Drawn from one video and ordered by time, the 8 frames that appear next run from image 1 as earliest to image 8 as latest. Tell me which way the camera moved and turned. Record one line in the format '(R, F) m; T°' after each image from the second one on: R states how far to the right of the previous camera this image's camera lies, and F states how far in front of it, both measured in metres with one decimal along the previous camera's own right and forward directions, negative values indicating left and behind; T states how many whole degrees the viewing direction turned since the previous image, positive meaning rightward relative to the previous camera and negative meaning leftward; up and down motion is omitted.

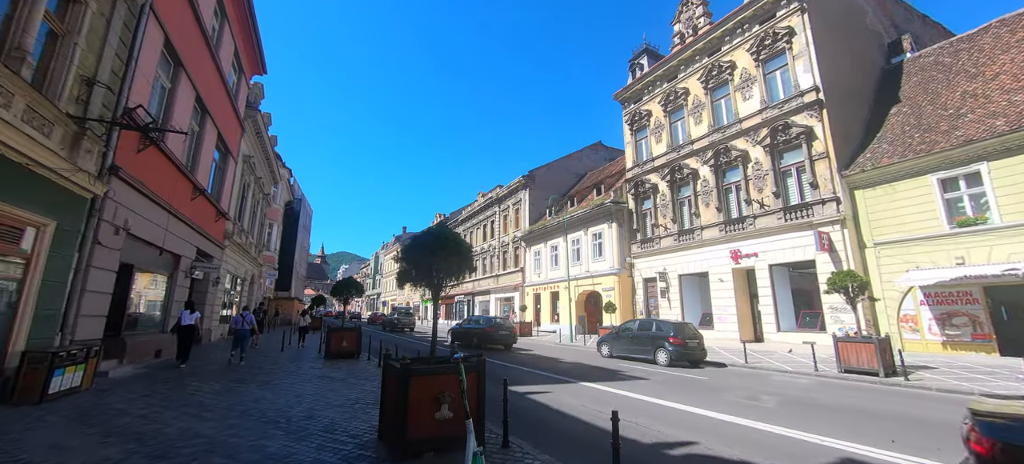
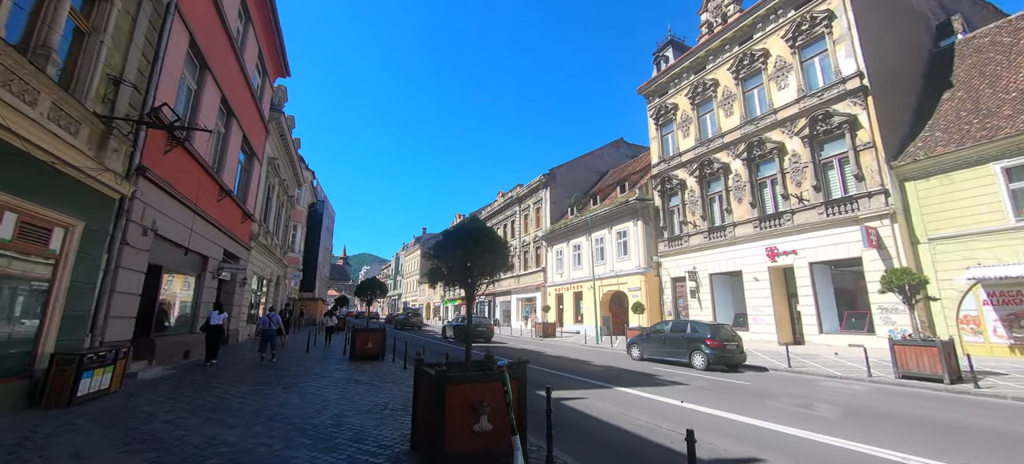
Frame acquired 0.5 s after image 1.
(-0.3, +0.4) m; -3°
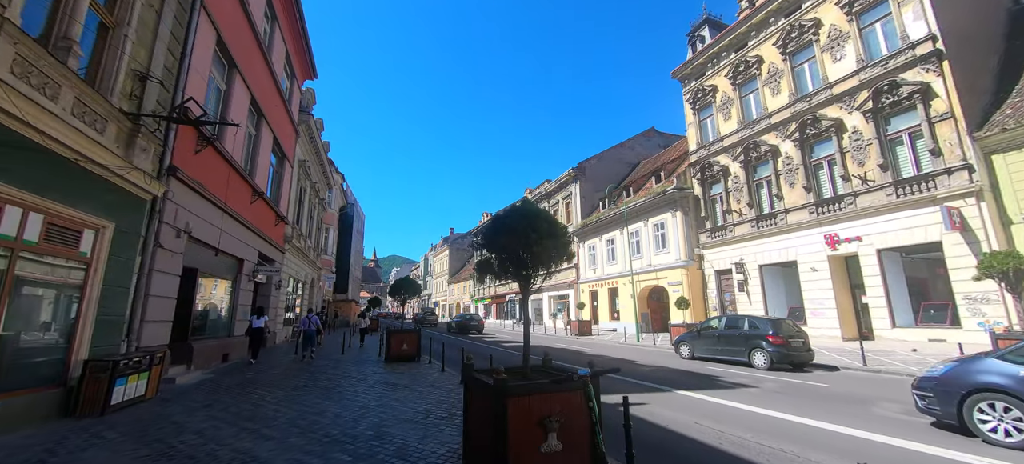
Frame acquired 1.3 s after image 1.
(-0.4, +0.7) m; -4°
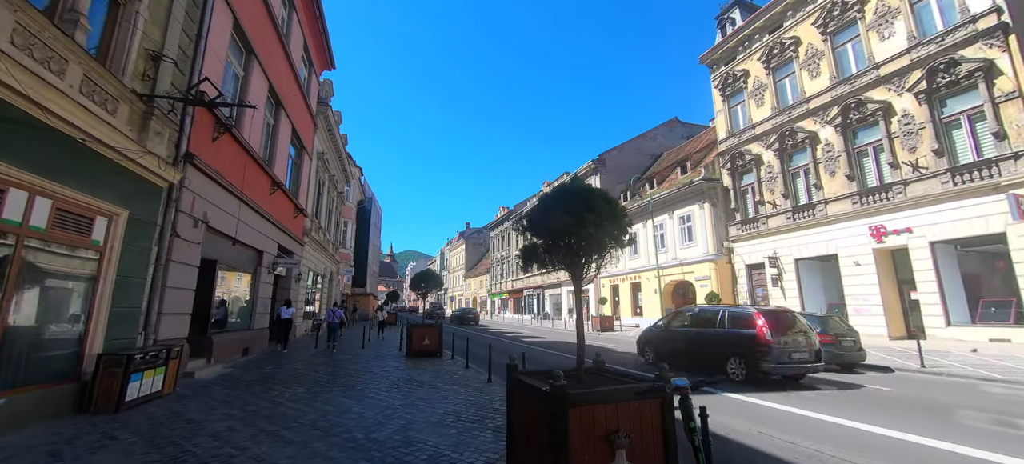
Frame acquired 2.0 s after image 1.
(-0.3, +0.6) m; -2°
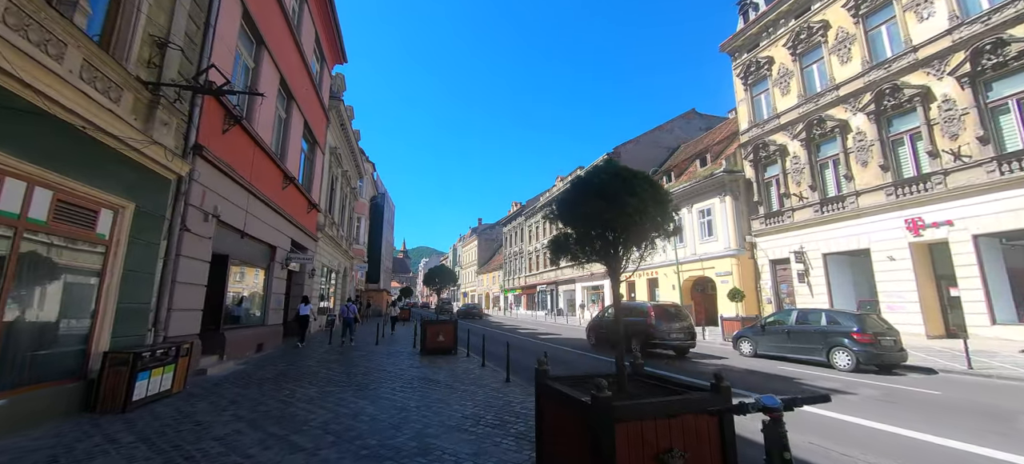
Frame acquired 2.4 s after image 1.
(-0.1, +0.4) m; -2°
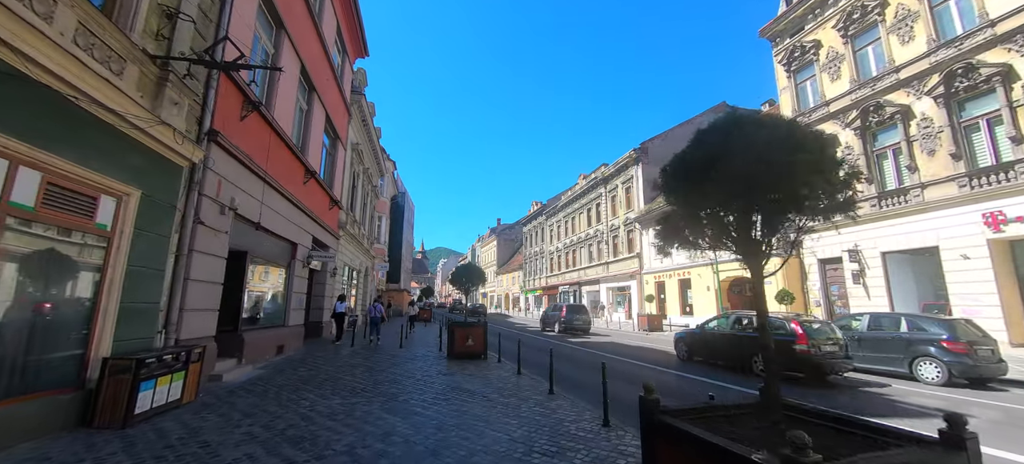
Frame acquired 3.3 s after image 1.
(-0.5, +0.9) m; -2°
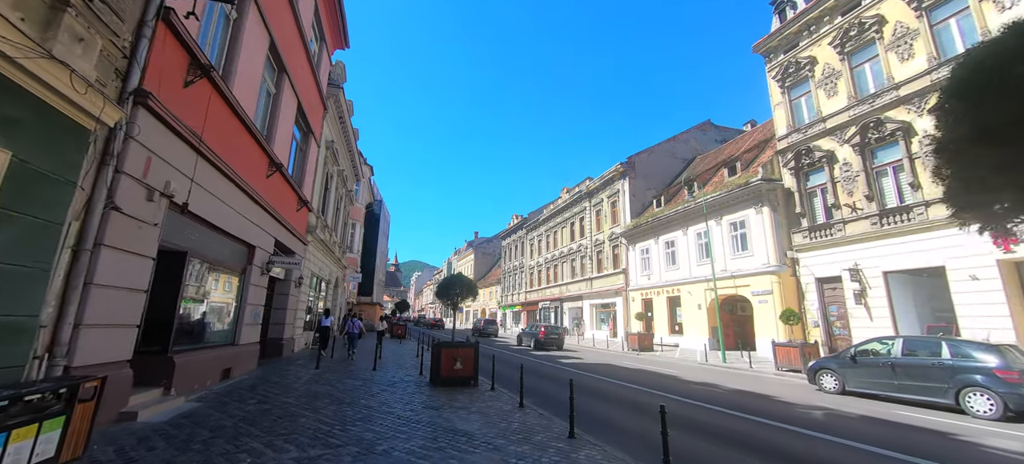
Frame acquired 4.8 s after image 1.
(-0.6, +1.5) m; +3°
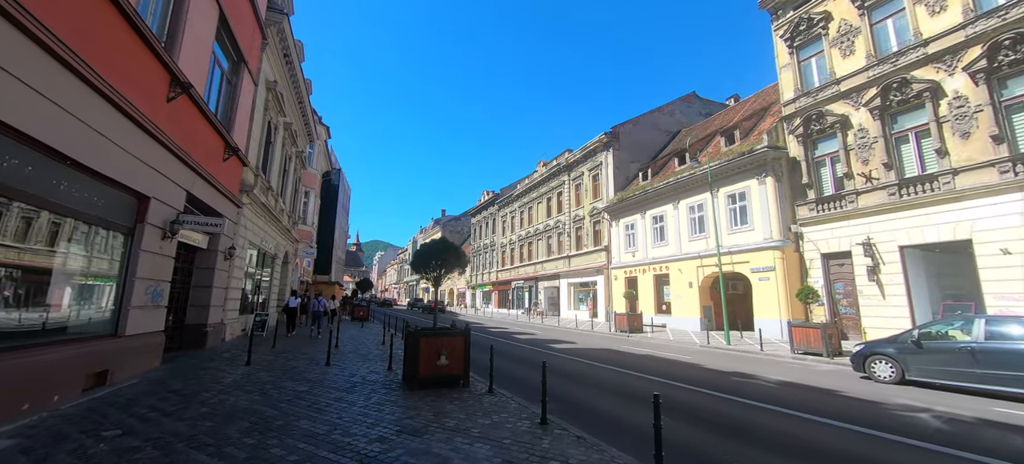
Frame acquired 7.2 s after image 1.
(-0.7, +2.6) m; +5°
